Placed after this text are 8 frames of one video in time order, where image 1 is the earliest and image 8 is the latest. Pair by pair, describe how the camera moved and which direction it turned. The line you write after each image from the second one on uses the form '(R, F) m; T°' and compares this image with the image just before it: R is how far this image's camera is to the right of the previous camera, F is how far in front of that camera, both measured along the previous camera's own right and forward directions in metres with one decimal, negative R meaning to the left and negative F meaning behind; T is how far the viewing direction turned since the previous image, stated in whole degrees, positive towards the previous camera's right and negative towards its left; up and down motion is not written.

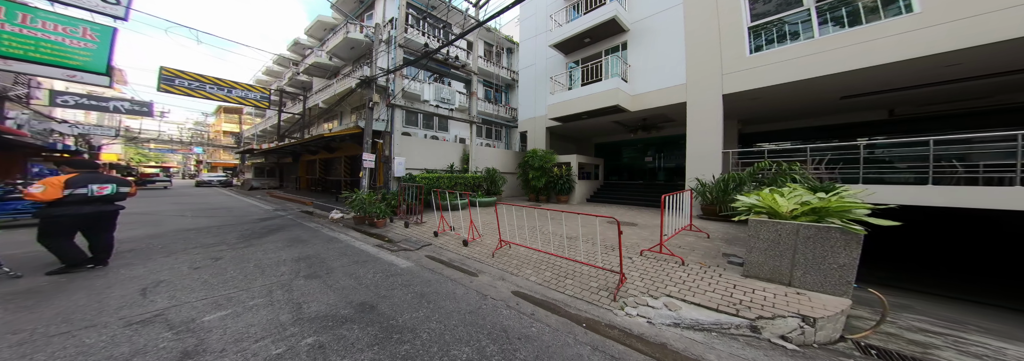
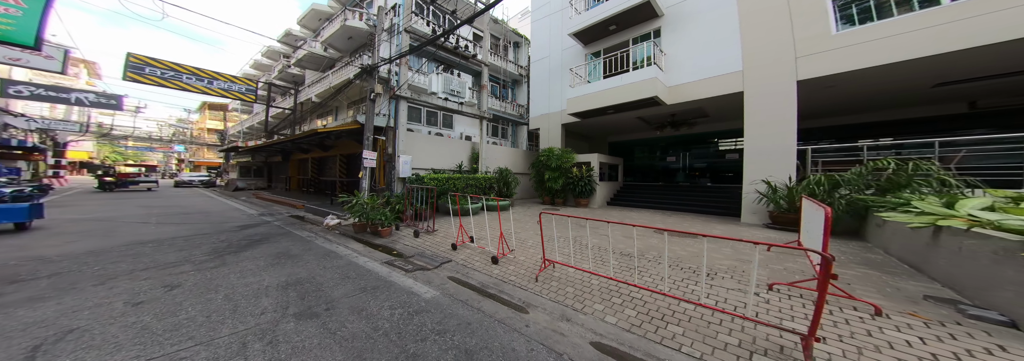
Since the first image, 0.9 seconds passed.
(-0.4, +0.5) m; +1°
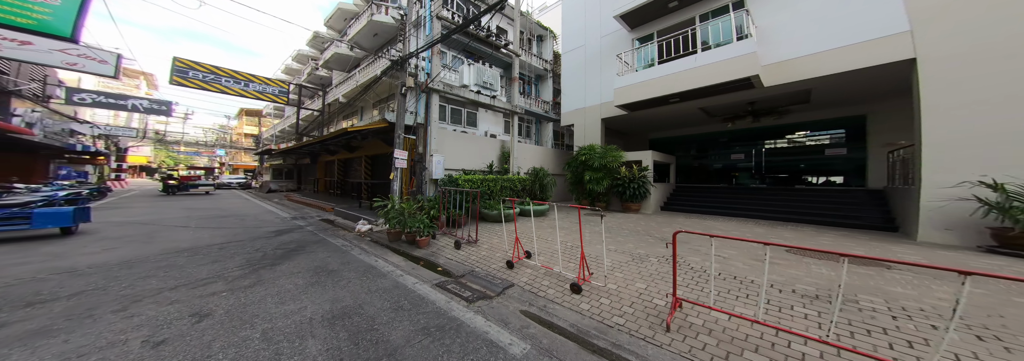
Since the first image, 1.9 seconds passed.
(-0.5, +0.4) m; -4°
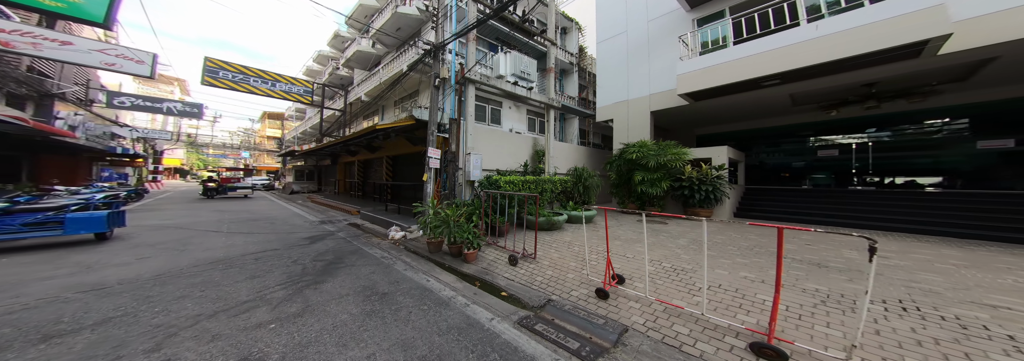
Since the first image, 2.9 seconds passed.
(-0.6, +0.5) m; -3°
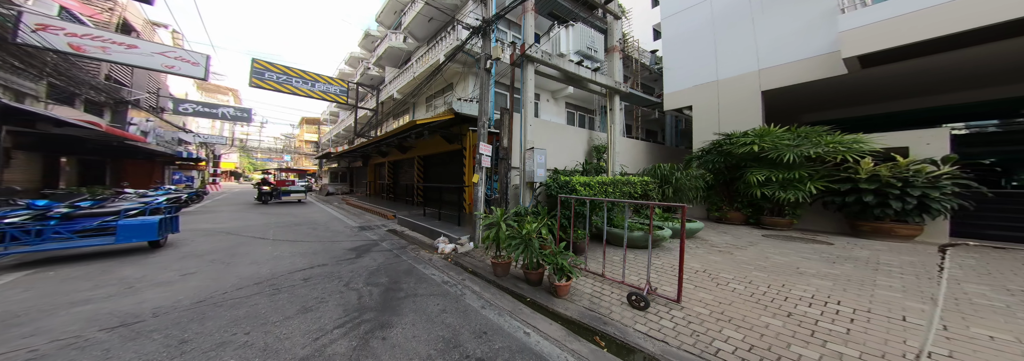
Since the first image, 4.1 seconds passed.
(-0.9, +0.8) m; -5°
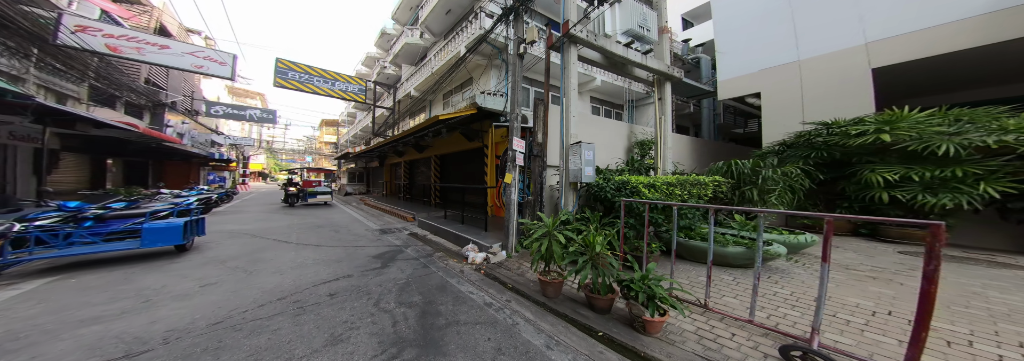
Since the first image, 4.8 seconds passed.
(-0.5, +0.6) m; -3°
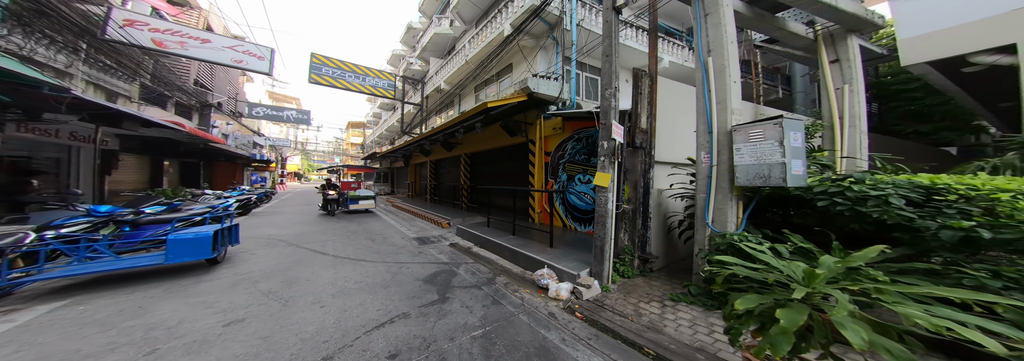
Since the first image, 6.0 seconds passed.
(-1.3, +1.2) m; -4°
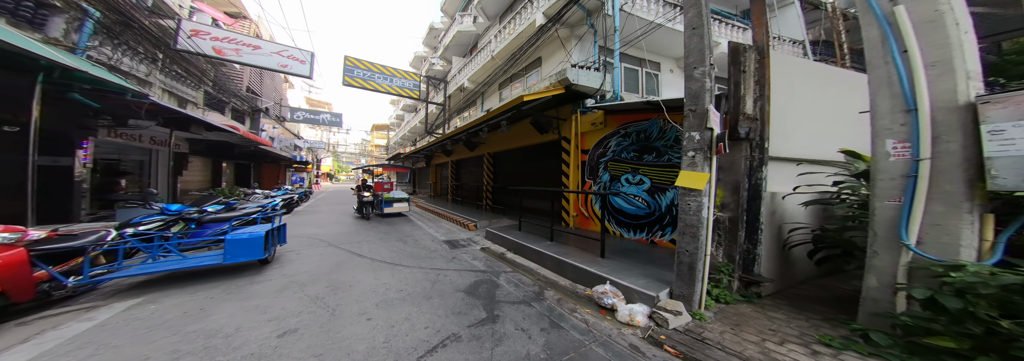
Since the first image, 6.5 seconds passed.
(-0.7, +0.6) m; -5°
